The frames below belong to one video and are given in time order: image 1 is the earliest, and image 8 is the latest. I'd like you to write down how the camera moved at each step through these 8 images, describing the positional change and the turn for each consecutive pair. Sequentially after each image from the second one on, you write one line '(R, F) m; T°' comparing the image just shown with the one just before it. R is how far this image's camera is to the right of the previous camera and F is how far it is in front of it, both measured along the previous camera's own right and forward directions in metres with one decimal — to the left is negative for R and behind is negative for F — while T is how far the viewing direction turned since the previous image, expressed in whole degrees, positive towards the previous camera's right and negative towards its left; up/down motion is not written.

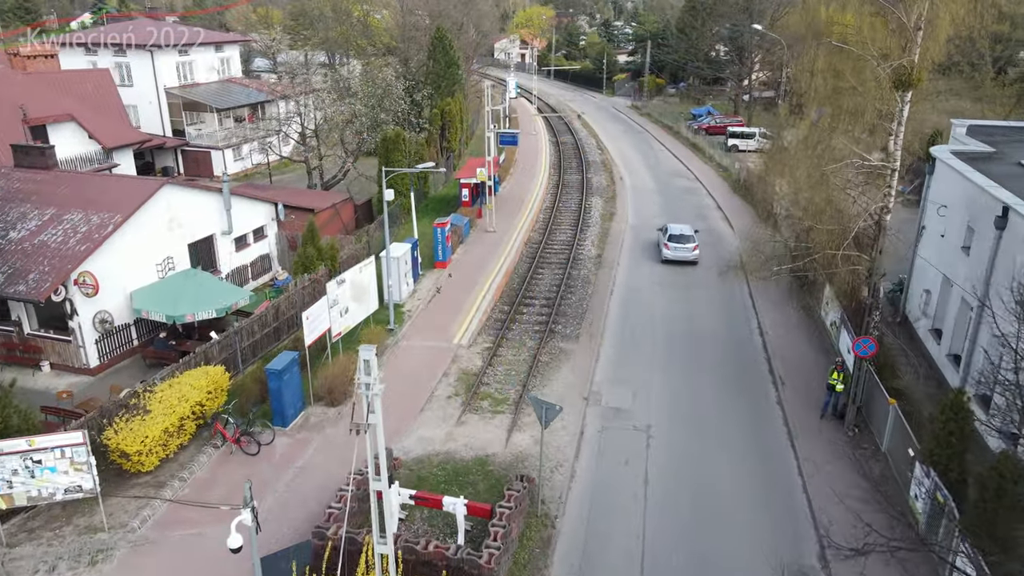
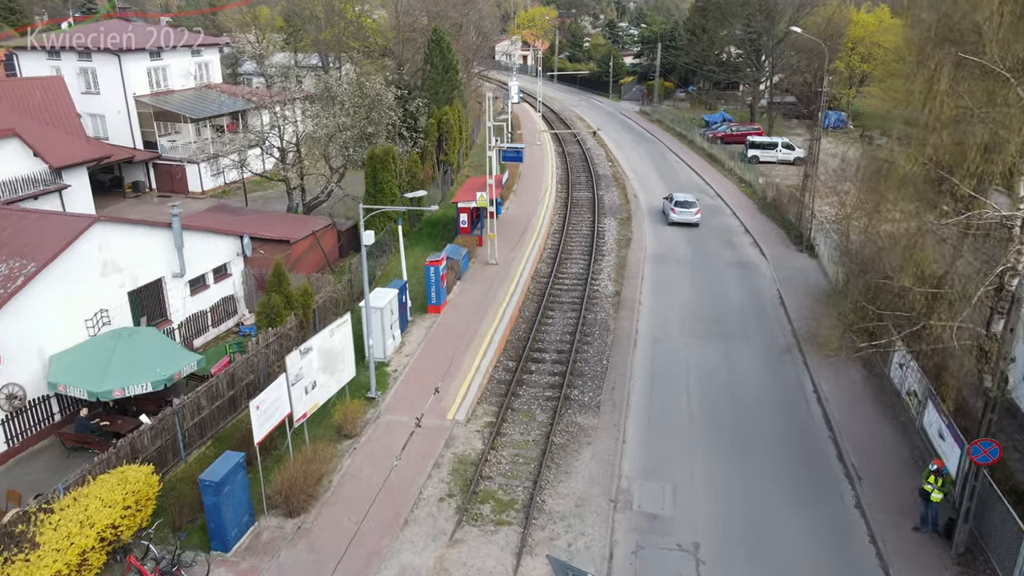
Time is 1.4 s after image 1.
(-0.1, +3.4) m; 0°
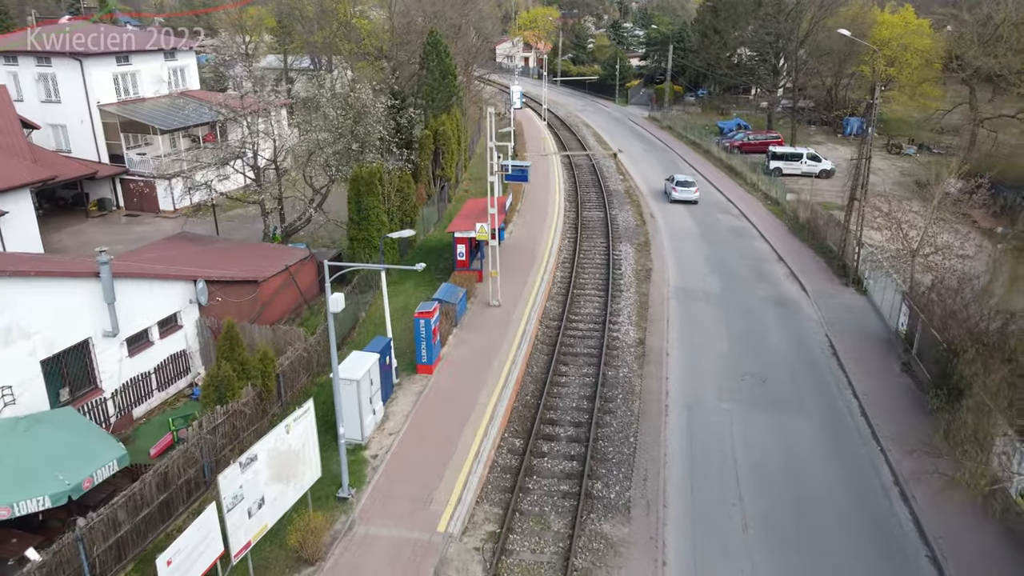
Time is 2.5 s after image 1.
(-0.1, +3.3) m; 0°
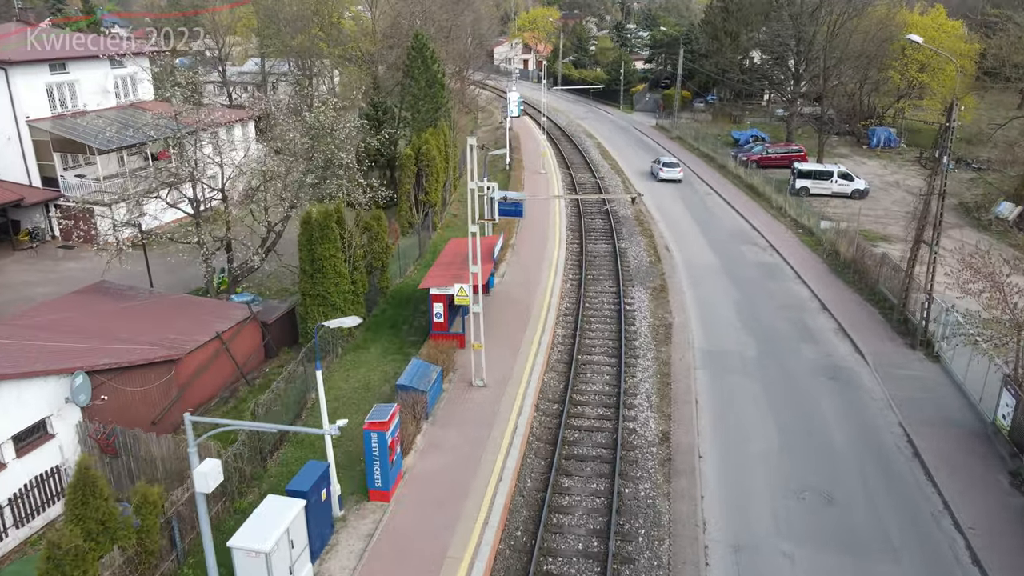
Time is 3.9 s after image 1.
(+0.3, +4.3) m; 0°
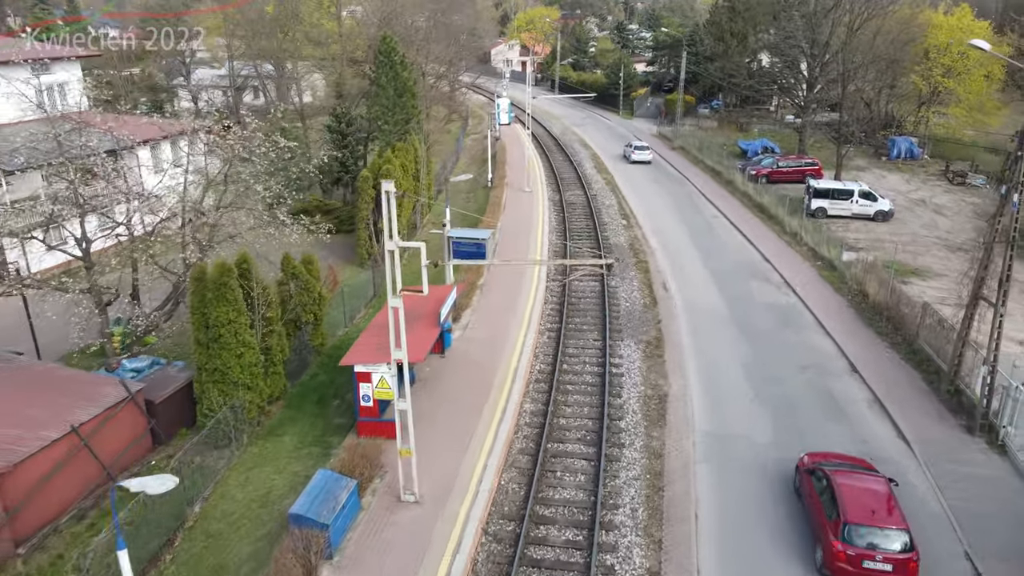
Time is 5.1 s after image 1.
(+1.1, +3.9) m; 0°
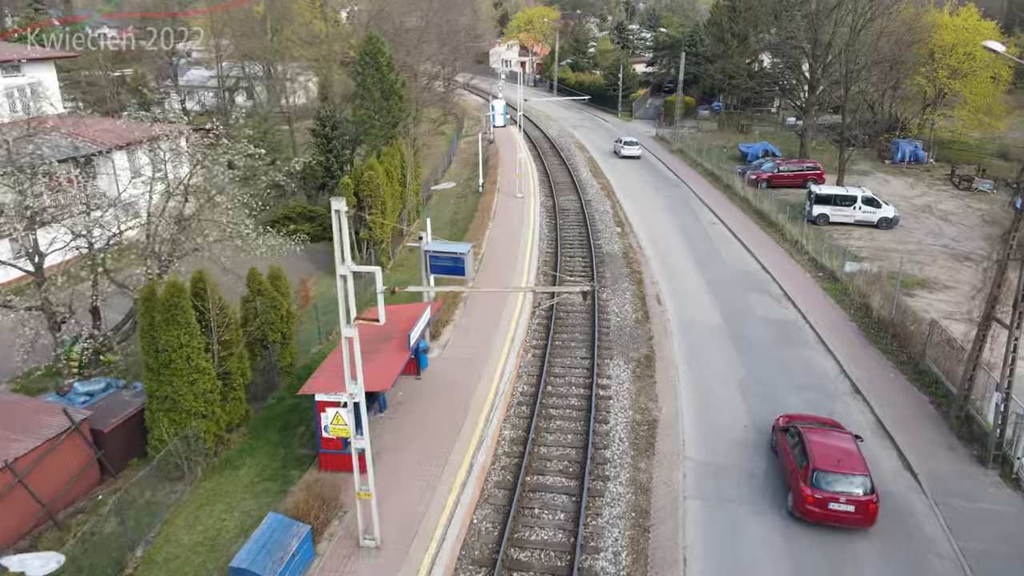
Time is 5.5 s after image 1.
(+0.5, +1.1) m; 0°
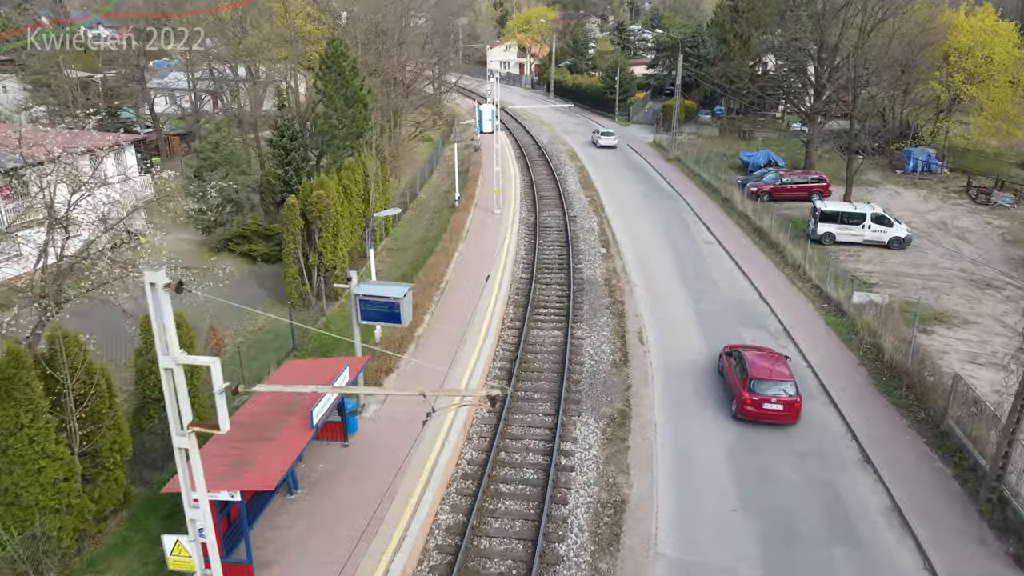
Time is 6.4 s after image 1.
(+1.2, +2.6) m; 0°
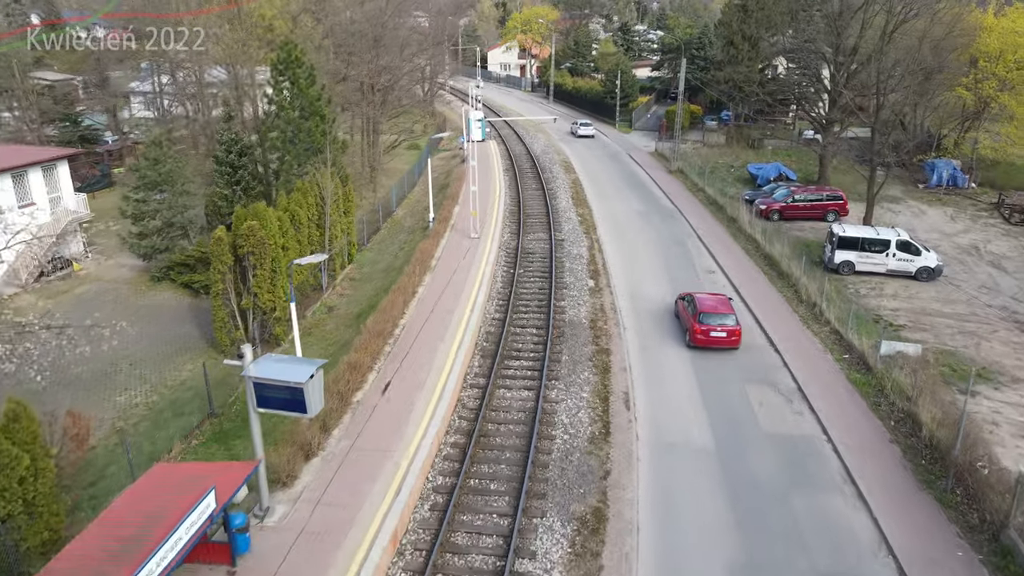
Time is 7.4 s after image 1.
(+1.0, +3.2) m; -1°
